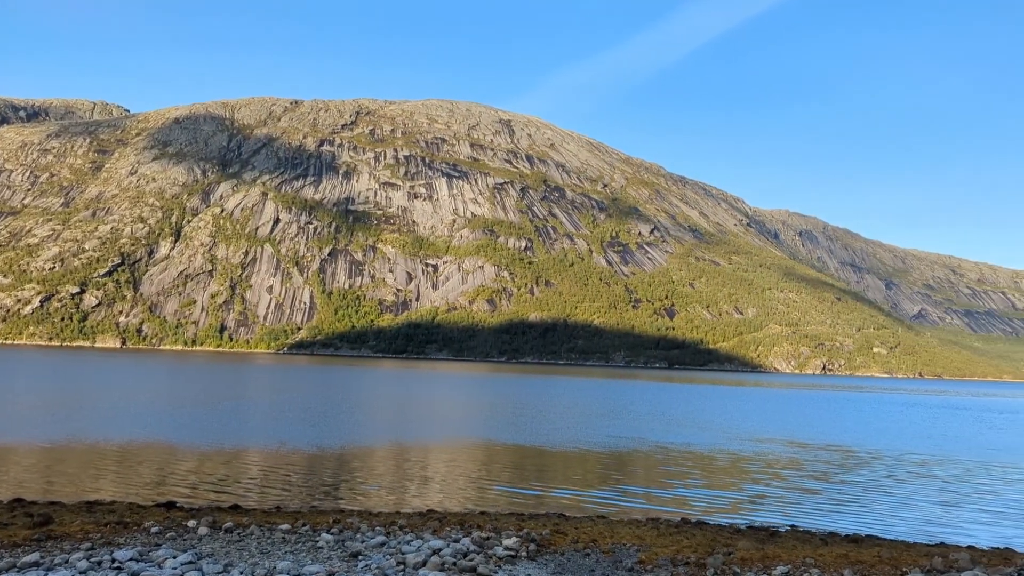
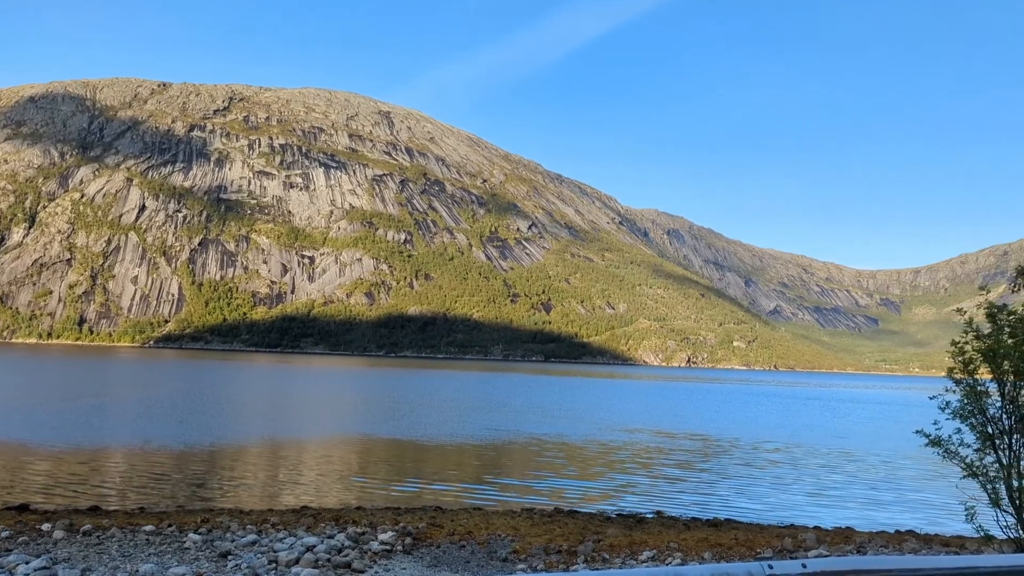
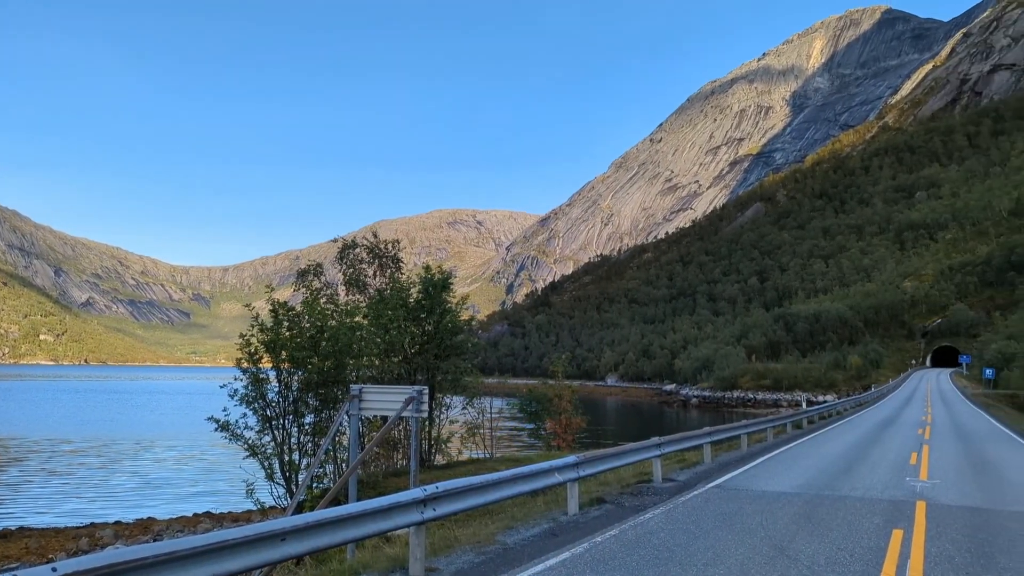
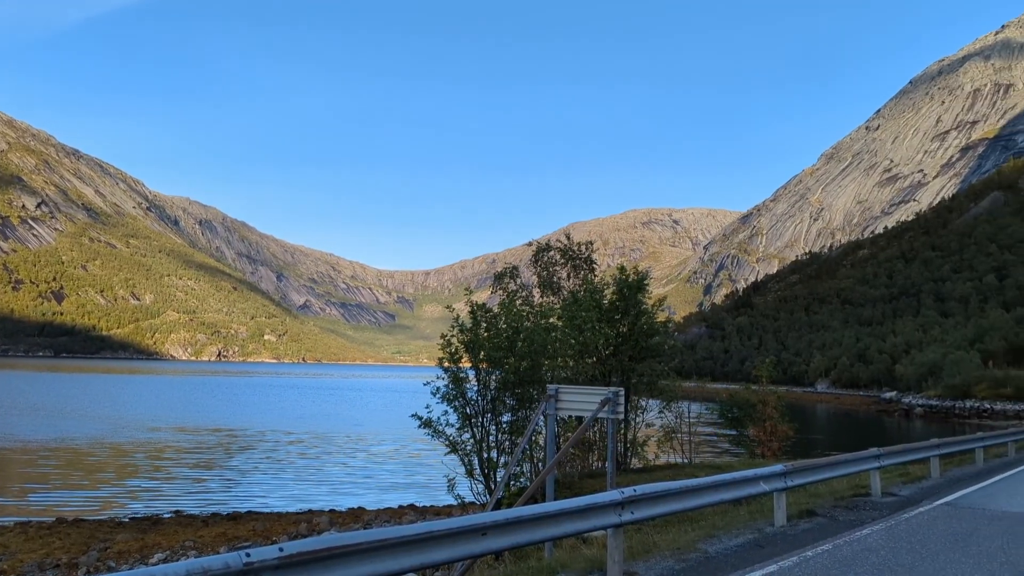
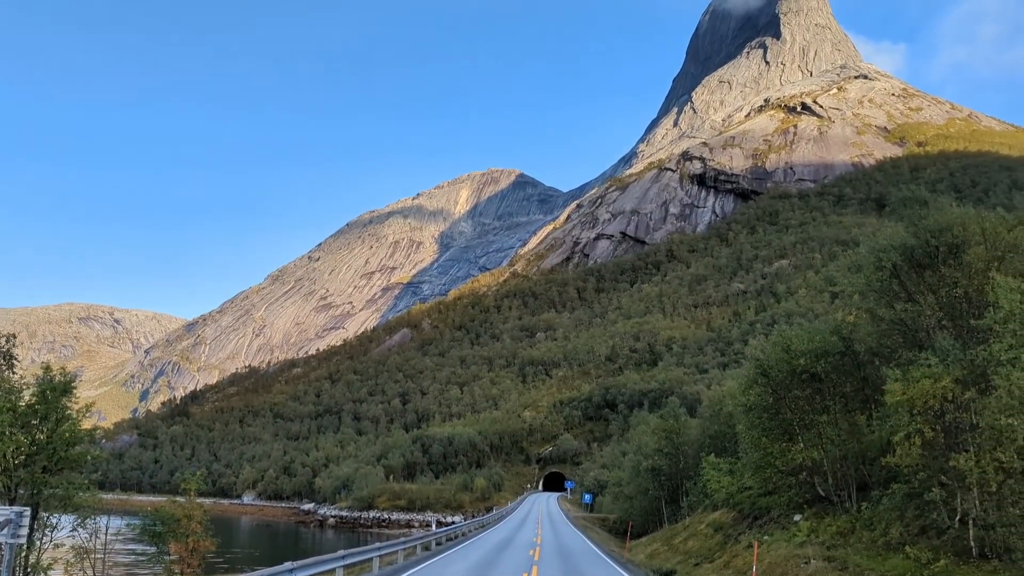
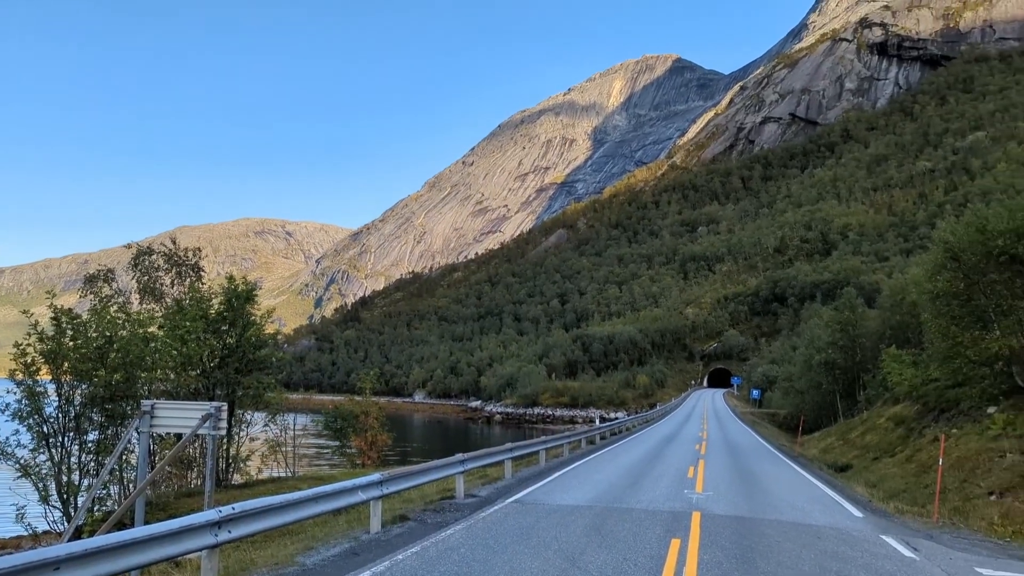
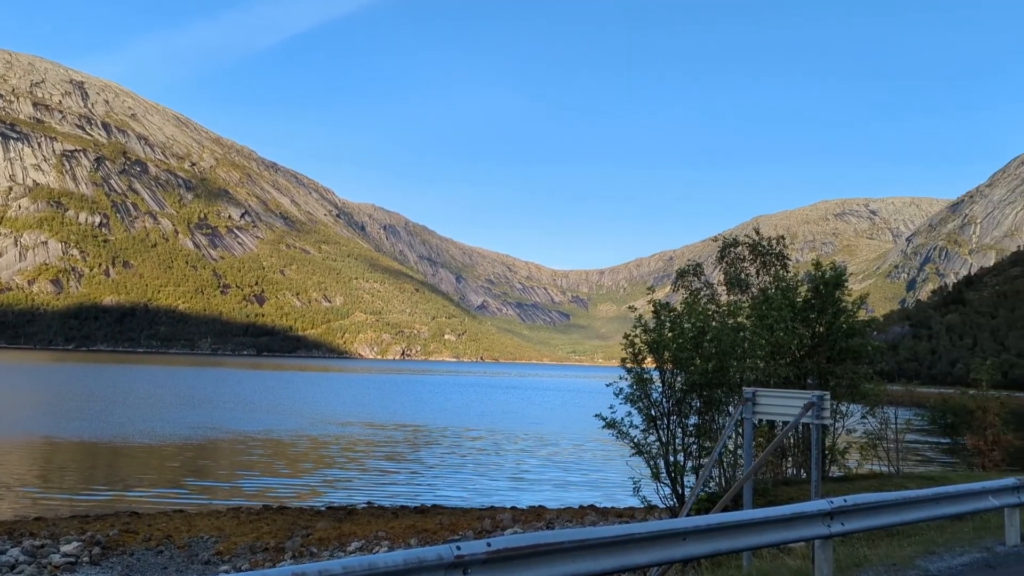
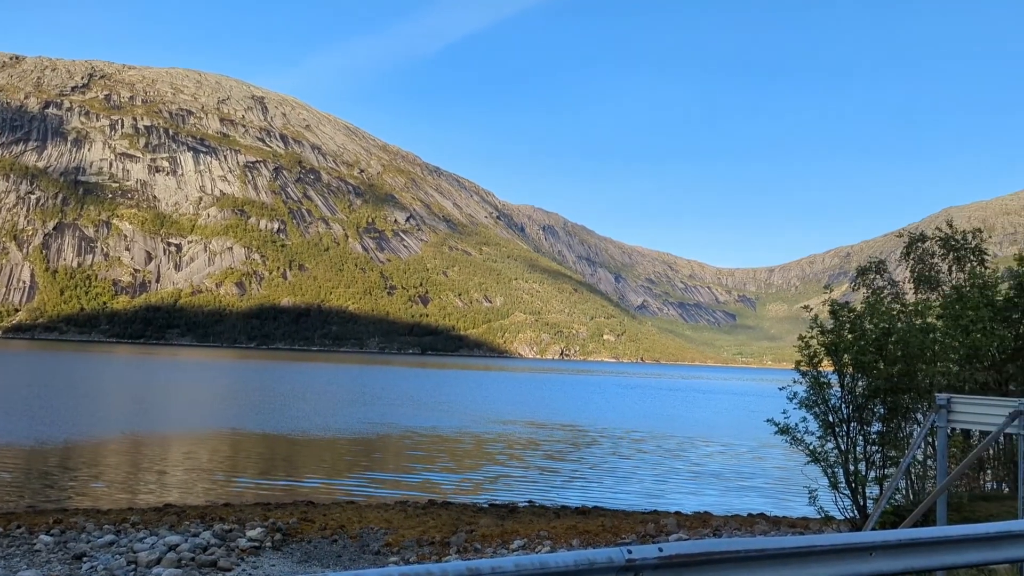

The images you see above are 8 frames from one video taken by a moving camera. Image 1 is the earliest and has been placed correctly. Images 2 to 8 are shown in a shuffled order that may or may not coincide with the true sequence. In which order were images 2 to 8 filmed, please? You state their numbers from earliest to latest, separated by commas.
2, 8, 7, 4, 3, 6, 5
